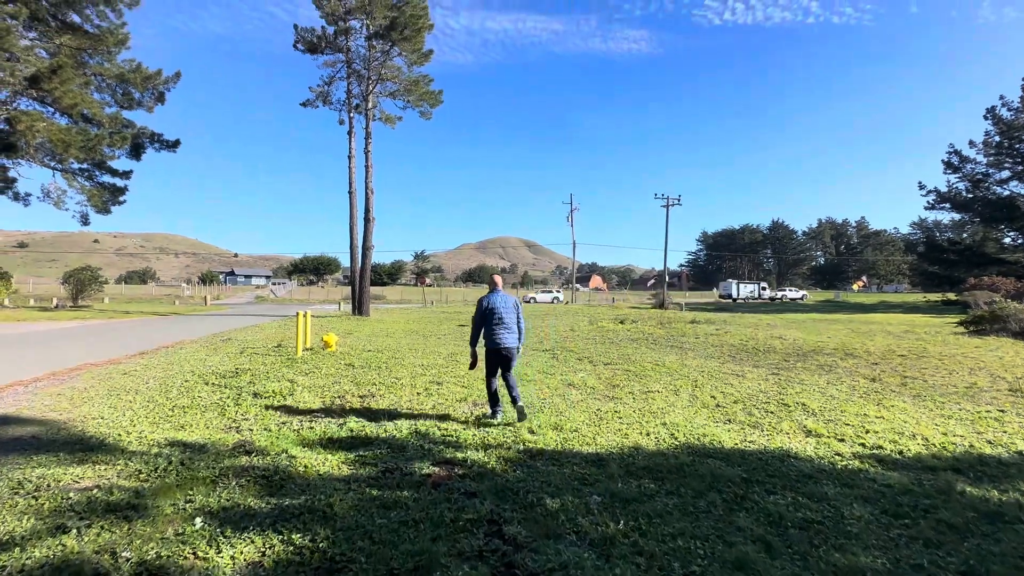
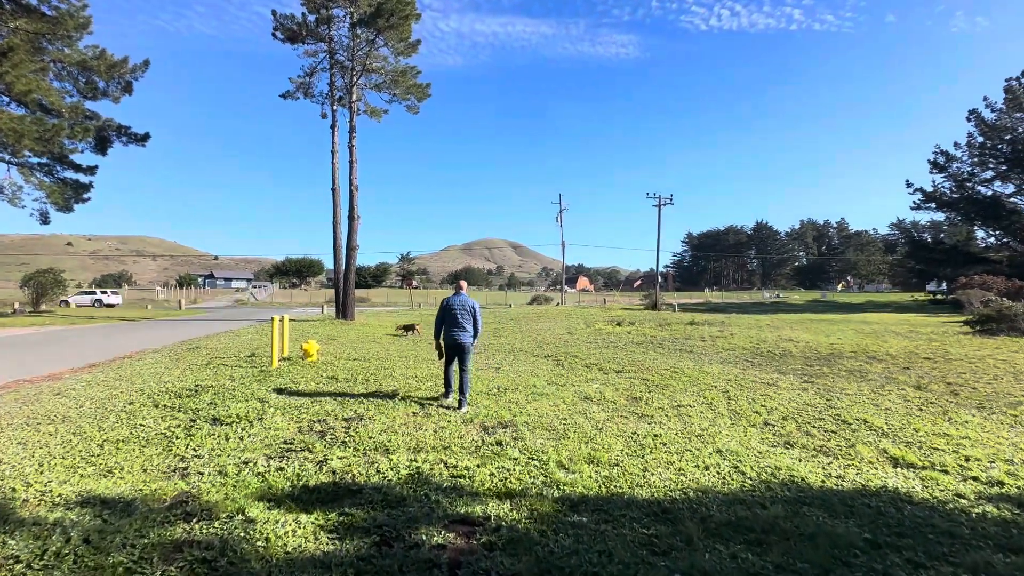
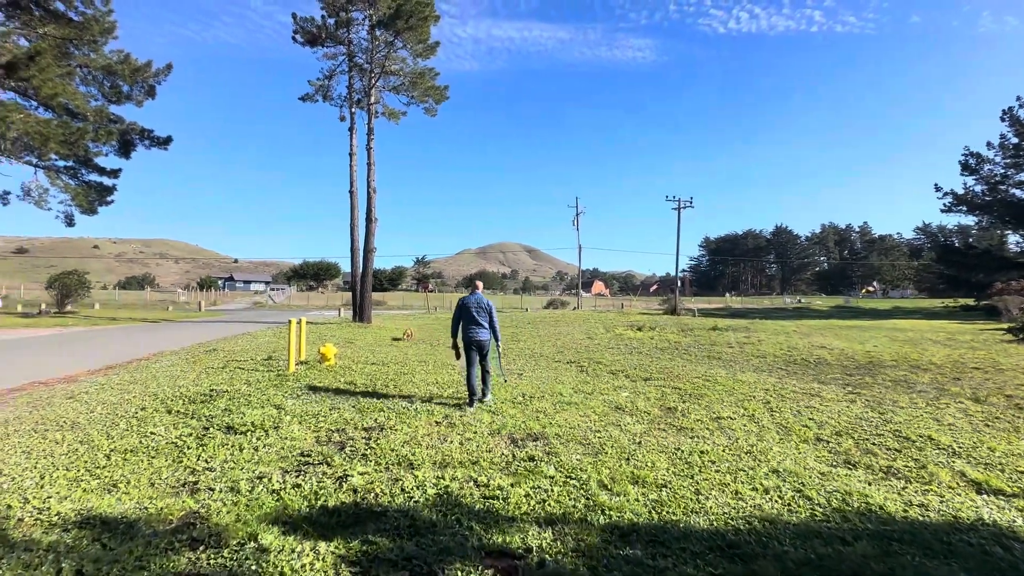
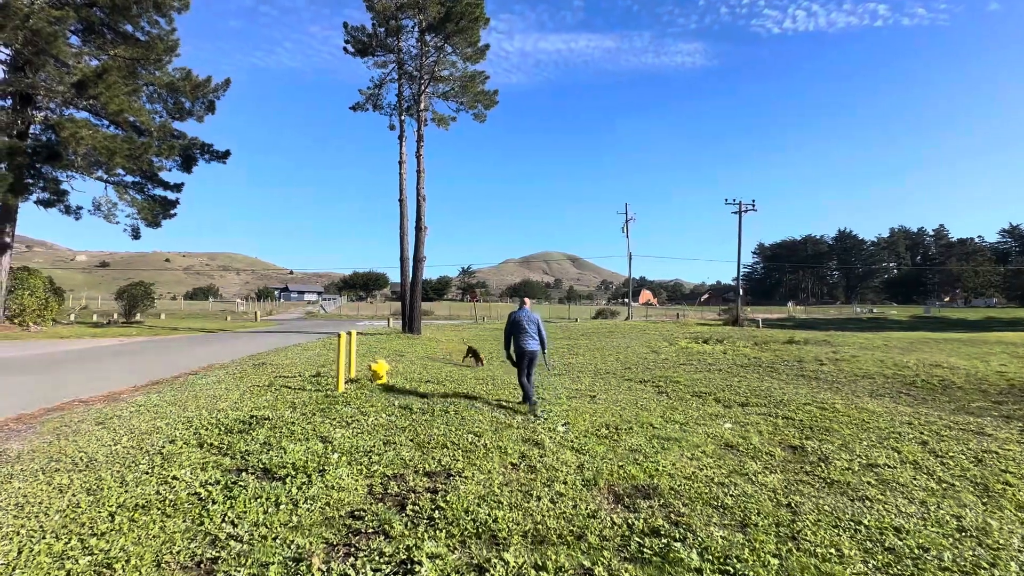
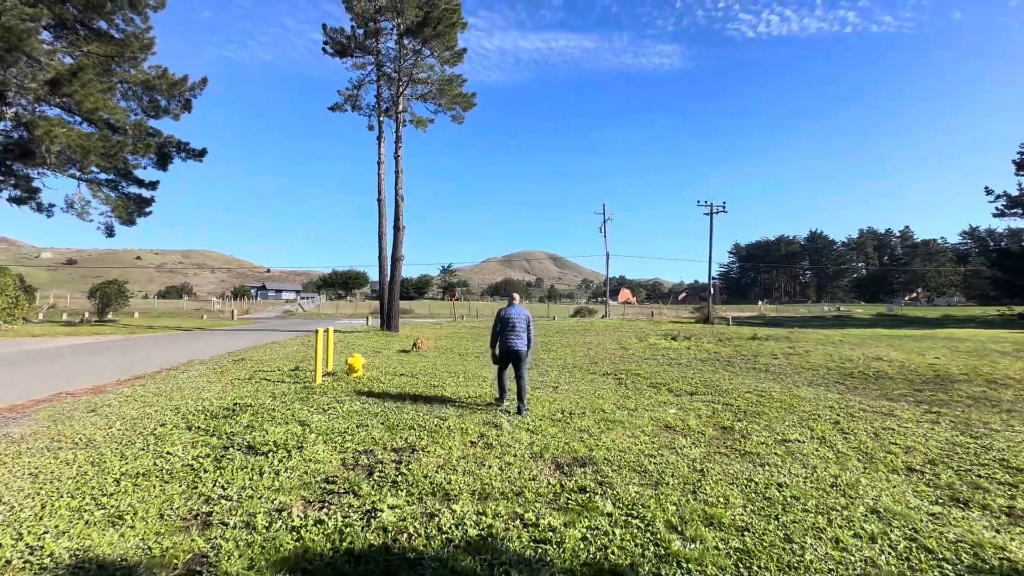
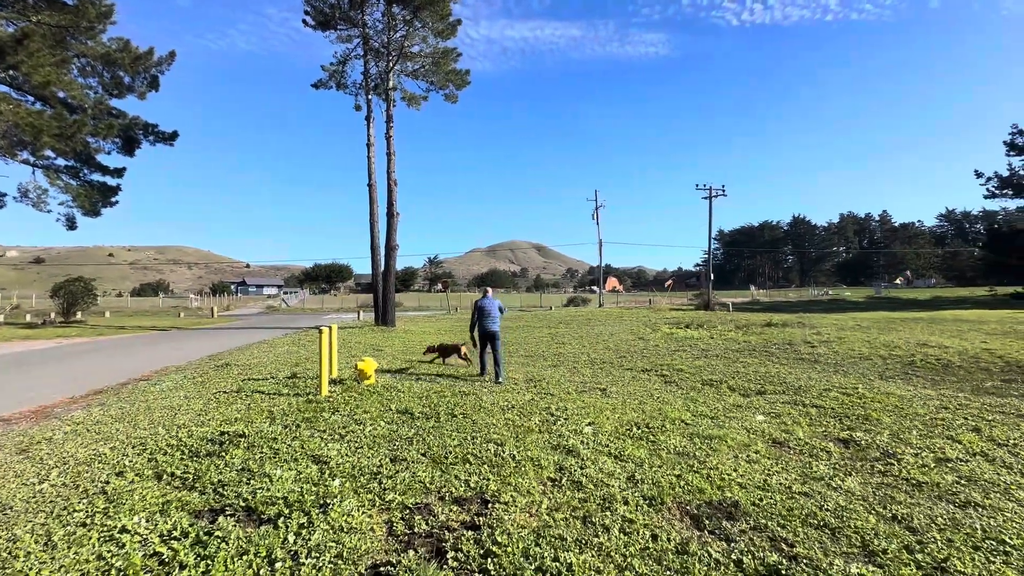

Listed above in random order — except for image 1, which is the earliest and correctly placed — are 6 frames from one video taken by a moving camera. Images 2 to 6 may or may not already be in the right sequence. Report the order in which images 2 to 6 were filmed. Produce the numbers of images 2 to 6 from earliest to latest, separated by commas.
2, 3, 5, 4, 6
